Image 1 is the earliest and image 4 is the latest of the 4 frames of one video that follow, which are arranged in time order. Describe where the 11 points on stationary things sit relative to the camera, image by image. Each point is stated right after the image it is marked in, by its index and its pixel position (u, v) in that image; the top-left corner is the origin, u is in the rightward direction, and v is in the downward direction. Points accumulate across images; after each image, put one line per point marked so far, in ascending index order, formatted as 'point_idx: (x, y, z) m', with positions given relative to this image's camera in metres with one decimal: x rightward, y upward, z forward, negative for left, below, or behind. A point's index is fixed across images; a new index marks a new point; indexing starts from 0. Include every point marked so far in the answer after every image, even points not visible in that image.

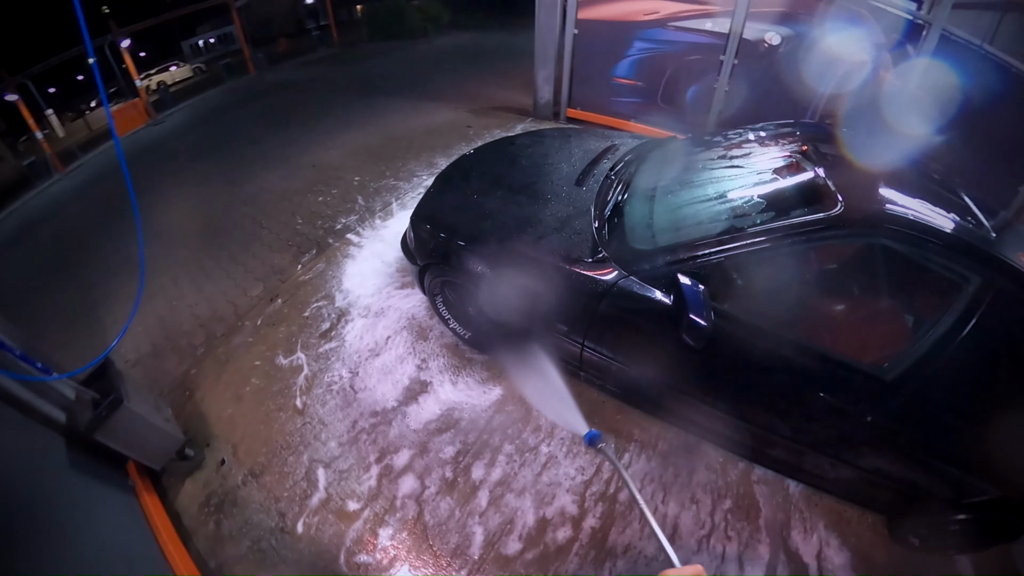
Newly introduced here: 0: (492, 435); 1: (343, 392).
0: (-0.2, -1.0, +3.5) m
1: (-1.3, -0.7, +3.7) m
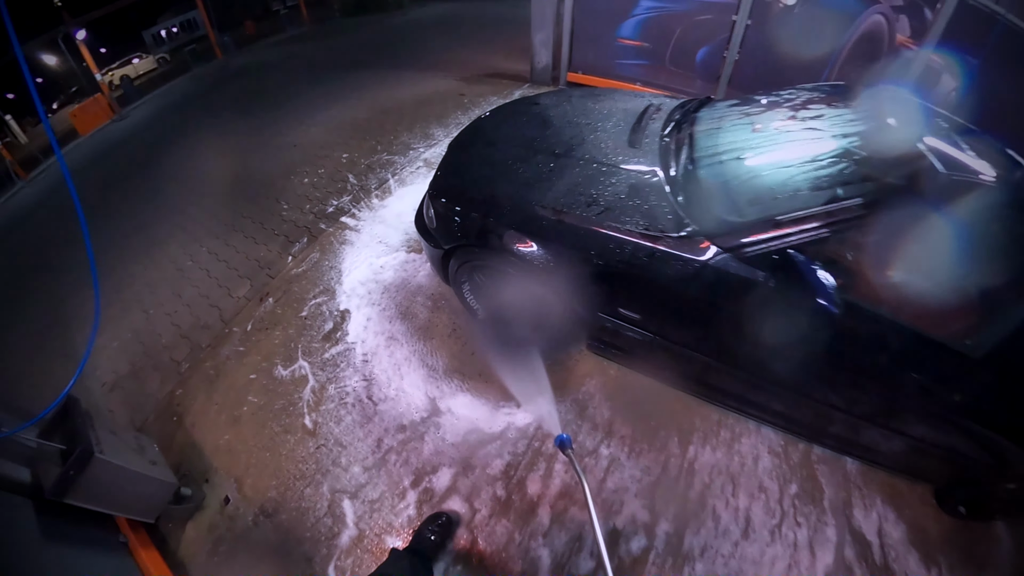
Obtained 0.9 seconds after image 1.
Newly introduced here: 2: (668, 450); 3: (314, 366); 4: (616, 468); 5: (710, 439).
0: (+0.2, -0.9, +3.0) m
1: (-1.0, -0.7, +3.2) m
2: (+0.9, -0.9, +3.0) m
3: (-1.3, -0.5, +3.4) m
4: (+0.6, -1.0, +2.9) m
5: (+1.2, -0.9, +3.0) m
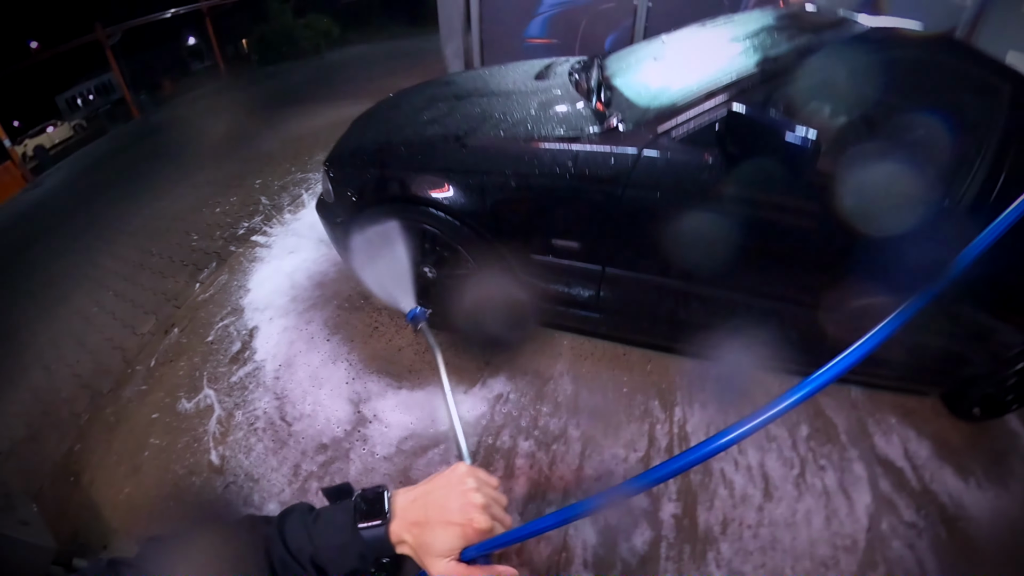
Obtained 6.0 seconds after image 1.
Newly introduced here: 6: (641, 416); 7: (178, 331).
0: (-0.1, -0.7, +2.4) m
1: (-1.2, -0.7, +2.6) m
2: (+0.7, -0.6, +2.5) m
3: (-1.6, -0.6, +2.8) m
4: (+0.4, -0.7, +2.3) m
5: (+0.9, -0.5, +2.5) m
6: (+0.6, -0.6, +2.4) m
7: (-2.2, -0.3, +3.3) m
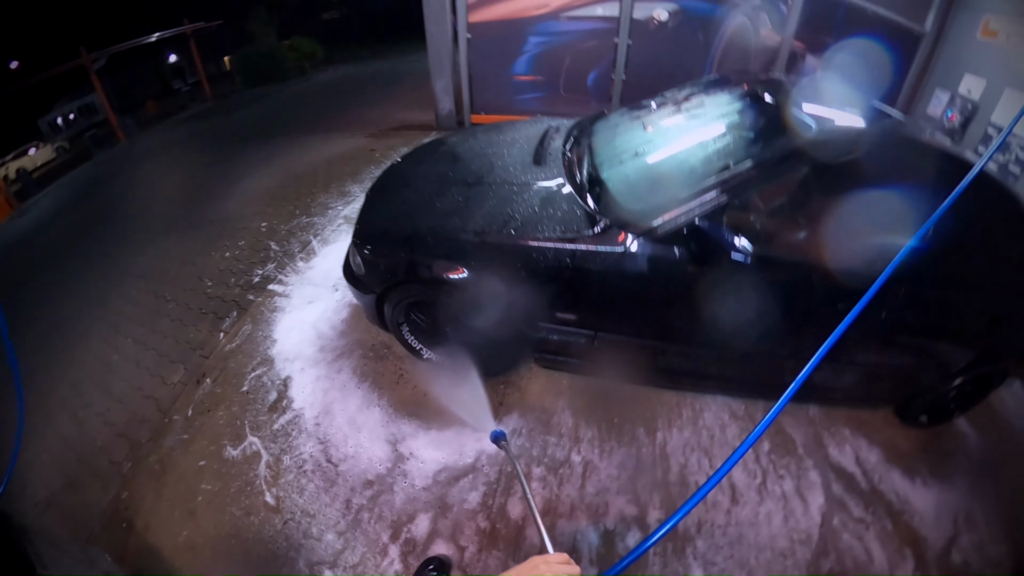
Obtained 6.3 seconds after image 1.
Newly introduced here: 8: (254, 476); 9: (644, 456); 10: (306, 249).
0: (0.0, -1.0, +2.9) m
1: (-1.1, -1.1, +3.1) m
2: (+0.7, -0.9, +3.0) m
3: (-1.6, -1.0, +3.3) m
4: (+0.5, -1.0, +2.9) m
5: (+1.0, -0.8, +3.1) m
6: (+0.7, -0.9, +3.0) m
7: (-2.2, -0.7, +3.7) m
8: (-1.6, -1.1, +3.1) m
9: (+0.8, -1.0, +3.0) m
10: (-2.0, +0.4, +4.9) m
